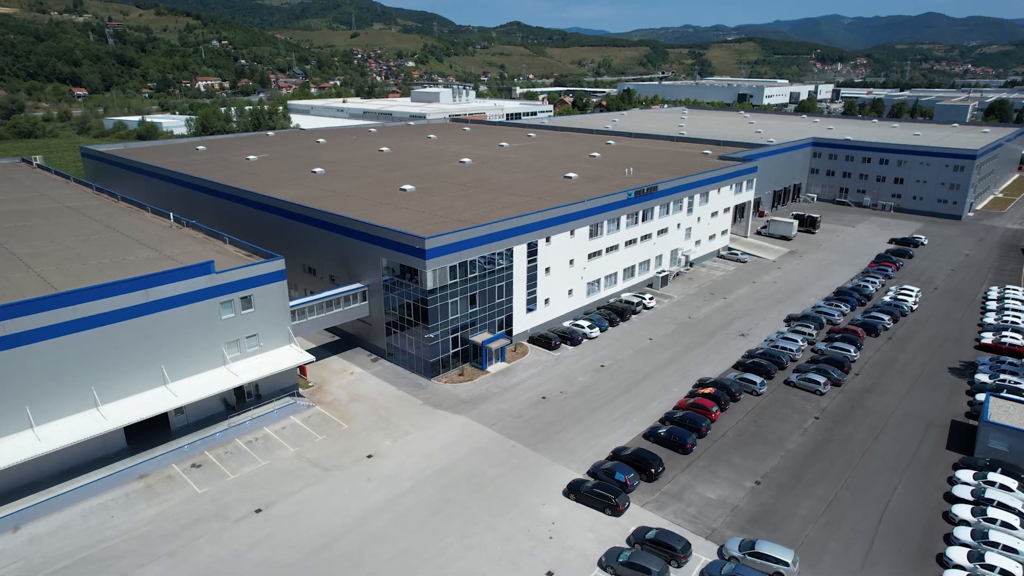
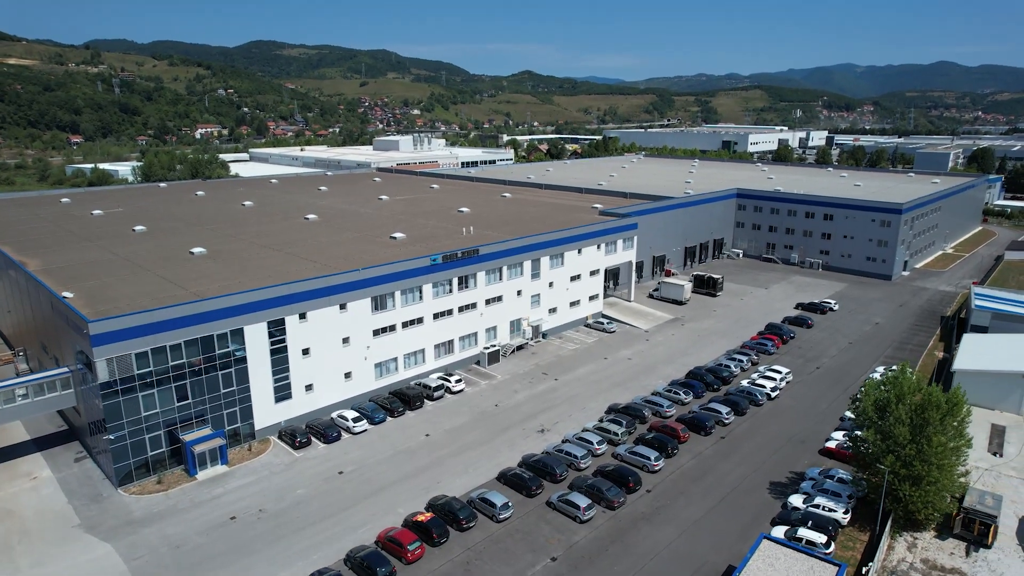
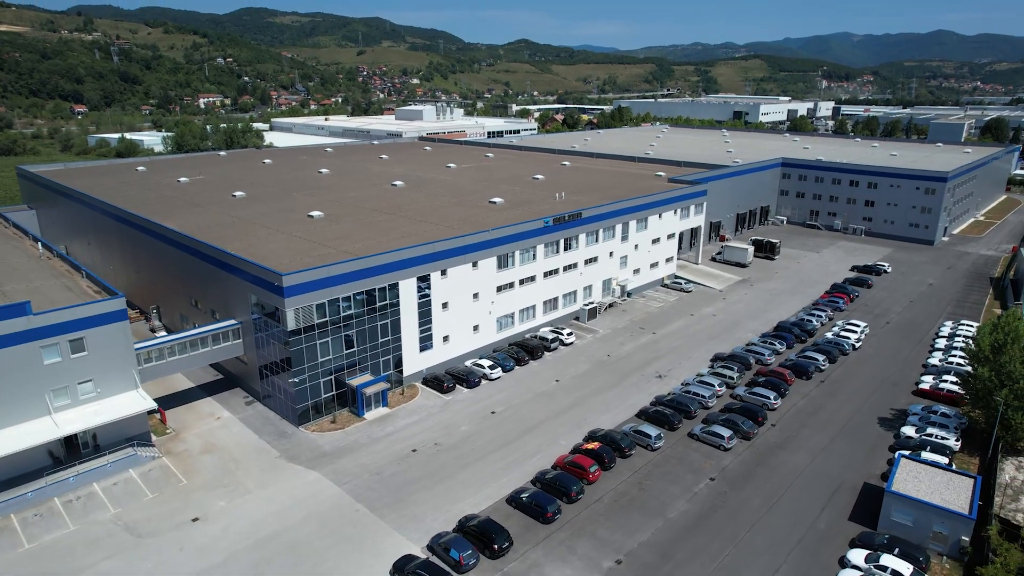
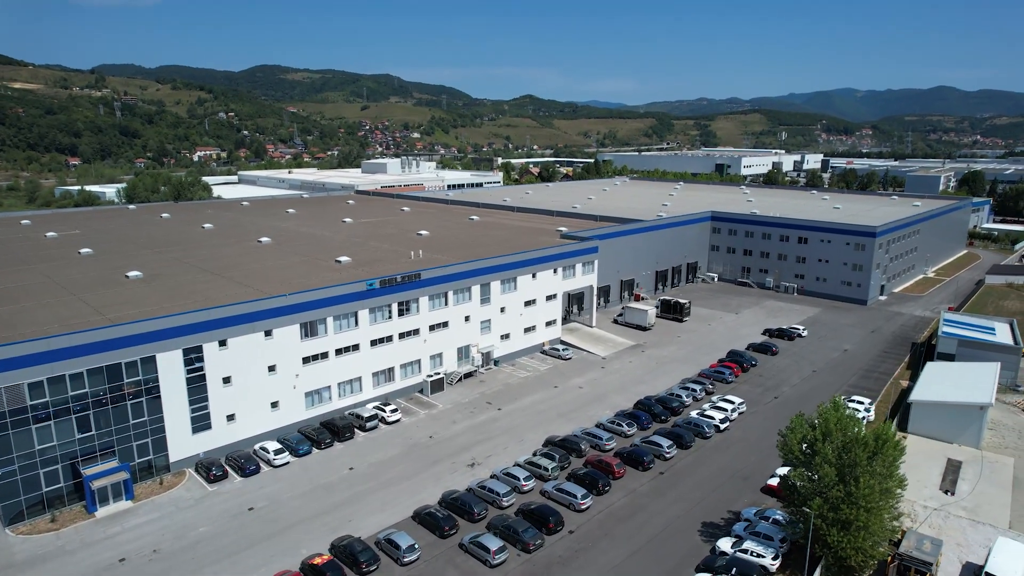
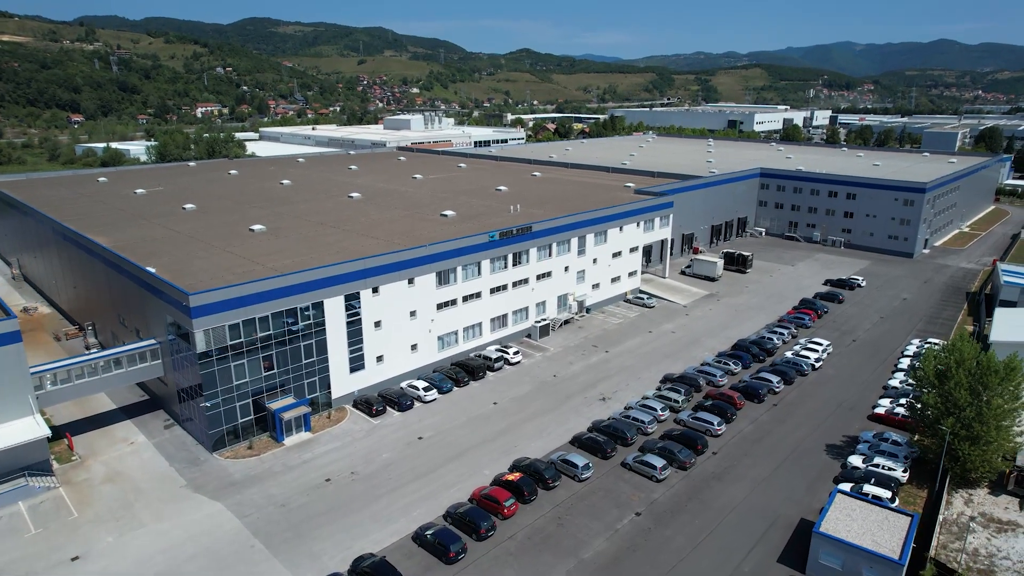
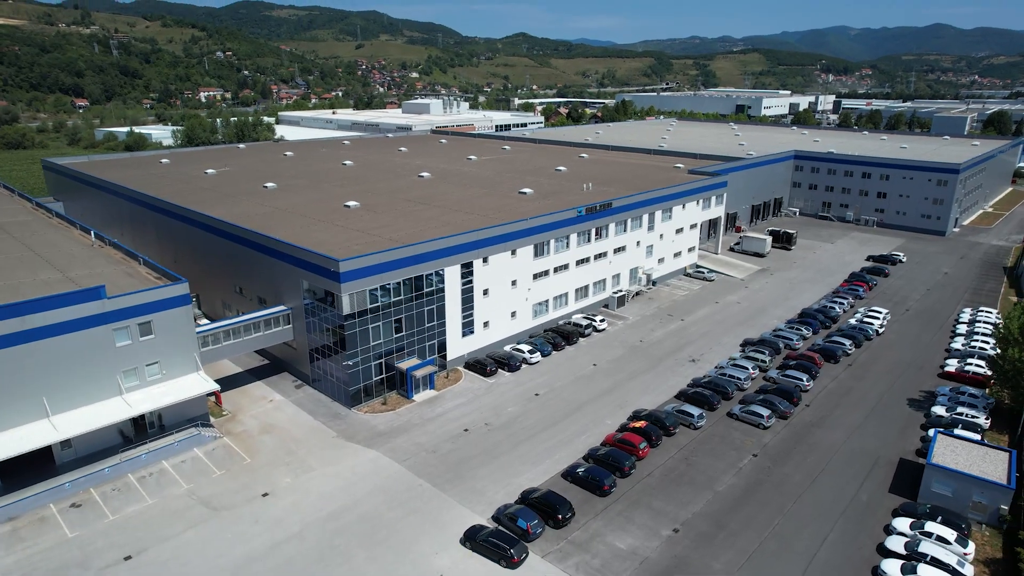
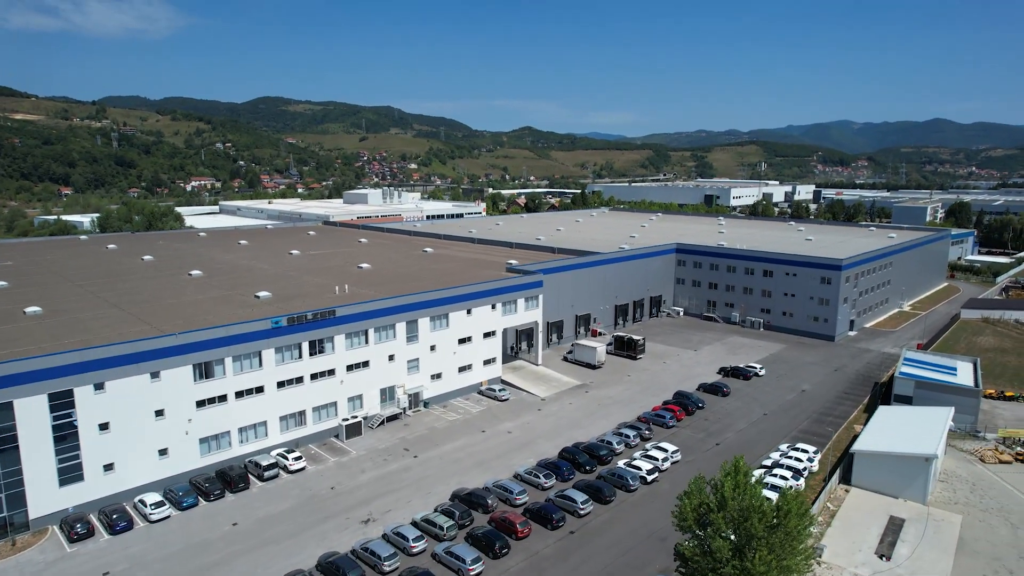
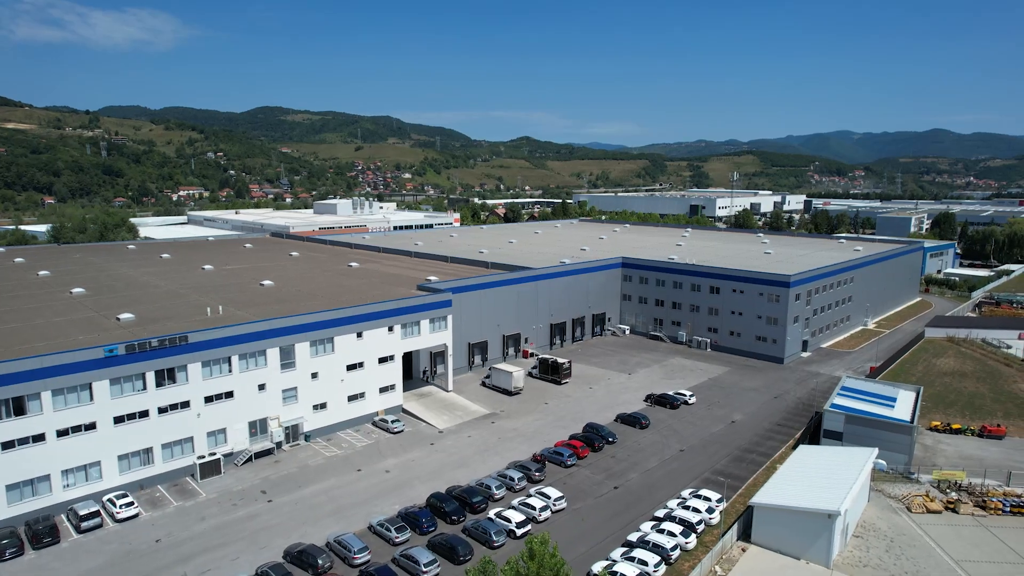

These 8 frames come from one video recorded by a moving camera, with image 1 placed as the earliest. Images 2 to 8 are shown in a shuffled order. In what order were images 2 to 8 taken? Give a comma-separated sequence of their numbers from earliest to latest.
6, 3, 5, 2, 4, 7, 8
